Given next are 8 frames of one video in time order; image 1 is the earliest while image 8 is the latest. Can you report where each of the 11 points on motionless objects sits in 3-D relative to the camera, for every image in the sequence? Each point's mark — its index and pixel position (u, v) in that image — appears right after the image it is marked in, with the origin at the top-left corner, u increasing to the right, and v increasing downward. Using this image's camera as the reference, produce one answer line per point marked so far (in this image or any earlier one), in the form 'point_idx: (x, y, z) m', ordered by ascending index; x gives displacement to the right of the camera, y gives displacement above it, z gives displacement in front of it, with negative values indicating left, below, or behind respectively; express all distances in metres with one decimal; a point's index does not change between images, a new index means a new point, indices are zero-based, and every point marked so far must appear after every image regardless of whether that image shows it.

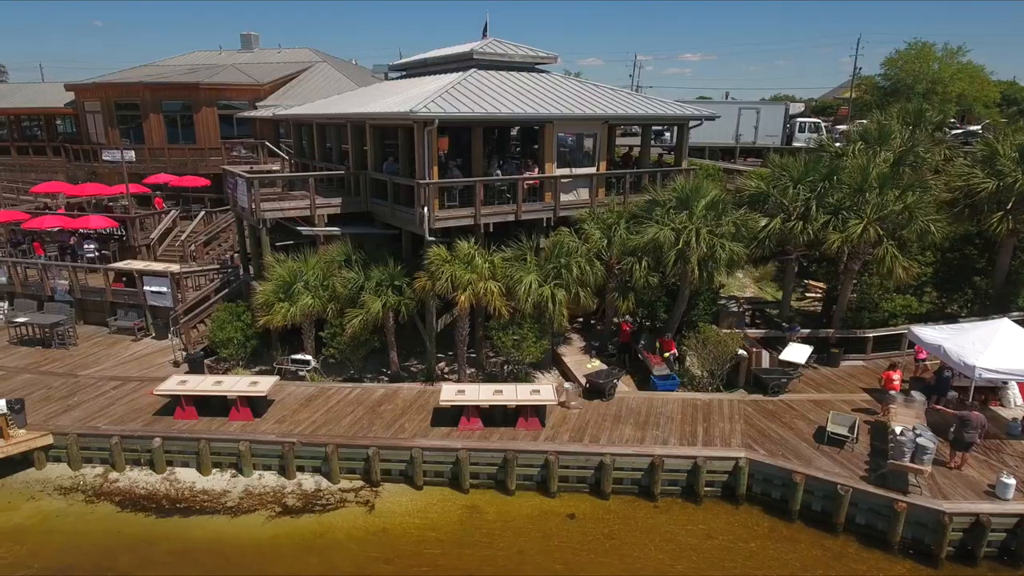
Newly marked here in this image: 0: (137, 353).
0: (-10.1, -1.7, +17.1) m
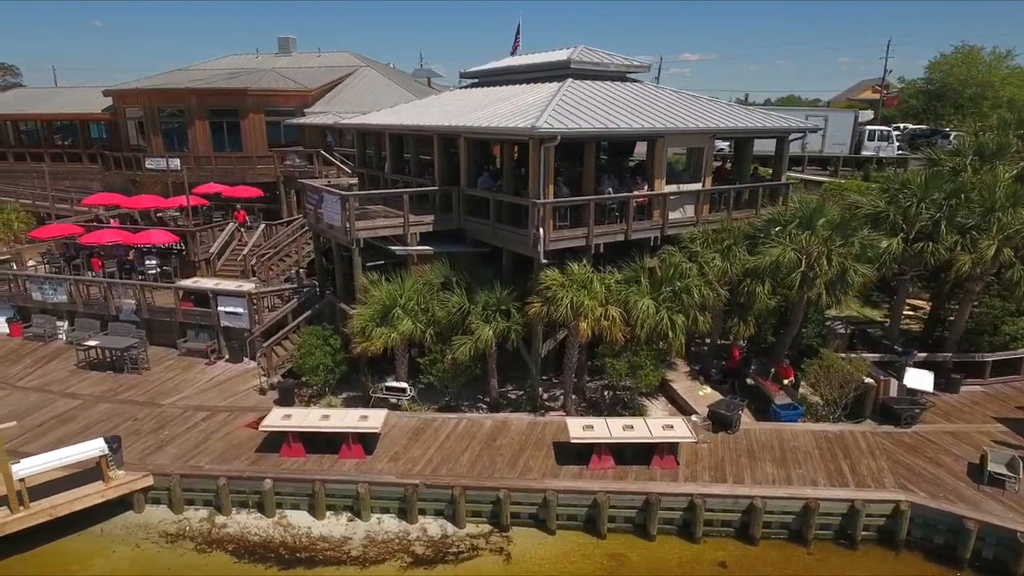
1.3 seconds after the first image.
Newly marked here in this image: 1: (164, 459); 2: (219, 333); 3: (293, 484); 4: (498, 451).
0: (-7.6, -2.3, +16.1) m
1: (-6.8, -3.4, +12.4) m
2: (-8.0, -1.2, +17.2) m
3: (-4.1, -3.6, +11.7) m
4: (-0.3, -3.3, +12.7) m
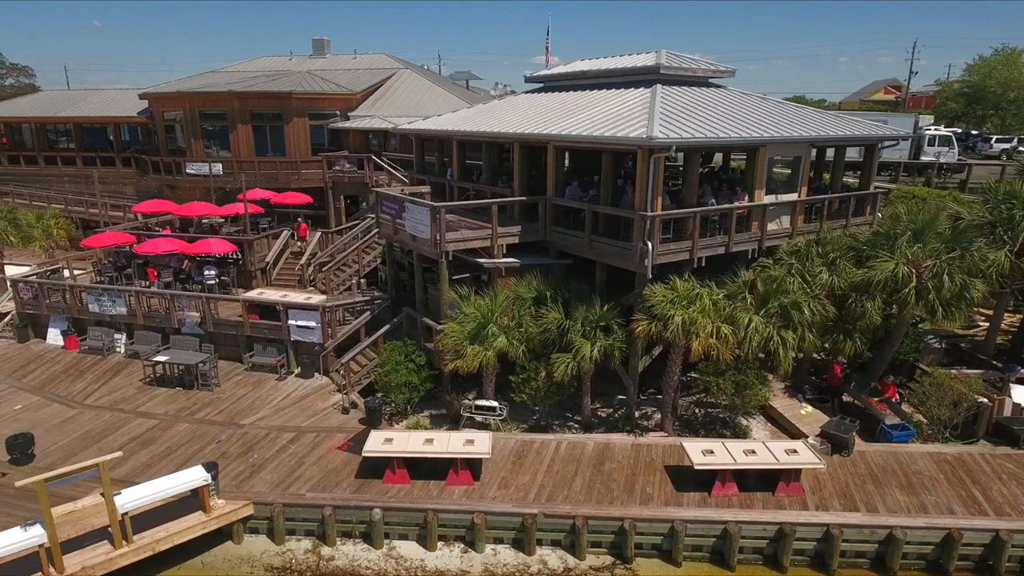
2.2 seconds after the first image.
0: (-5.5, -2.6, +15.5) m
1: (-4.7, -3.7, +11.8) m
2: (-5.9, -1.6, +16.6) m
3: (-1.9, -4.0, +11.1) m
4: (+1.9, -3.6, +12.1) m
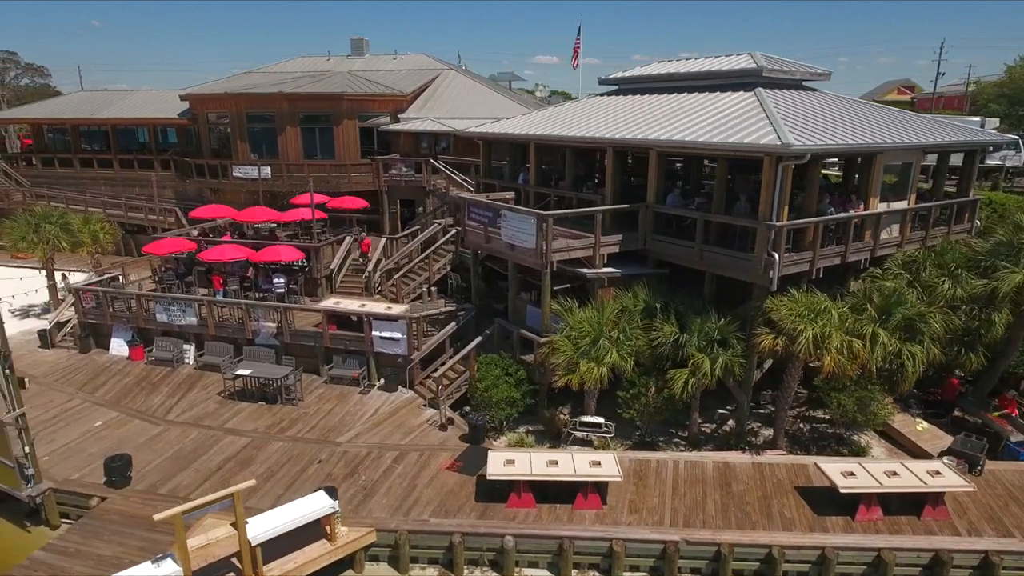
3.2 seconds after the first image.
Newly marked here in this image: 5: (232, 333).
0: (-3.2, -2.9, +14.9) m
1: (-2.4, -4.0, +11.2) m
2: (-3.6, -1.8, +16.0) m
3: (+0.4, -4.2, +10.6) m
4: (+4.2, -3.9, +11.5) m
5: (-7.5, -1.2, +16.9) m
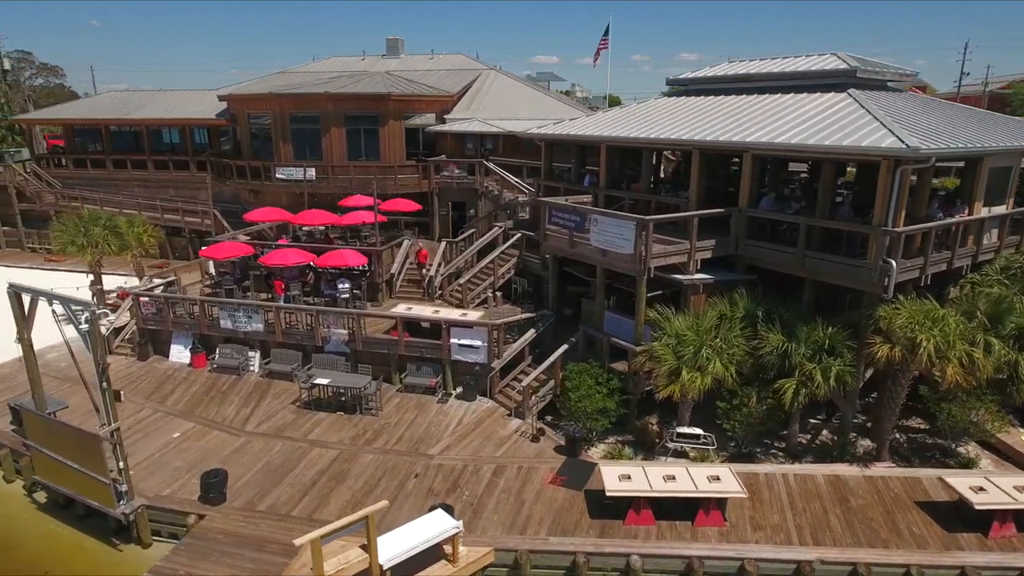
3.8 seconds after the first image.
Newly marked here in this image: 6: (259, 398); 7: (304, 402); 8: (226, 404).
0: (-1.2, -3.0, +14.5) m
1: (-0.3, -4.1, +10.8) m
2: (-1.6, -2.0, +15.6) m
3: (+2.4, -4.4, +10.1) m
4: (+6.2, -4.0, +11.1) m
5: (-5.5, -1.4, +16.5) m
6: (-6.2, -2.7, +15.5) m
7: (-5.0, -2.7, +15.1) m
8: (-6.9, -2.8, +15.2) m
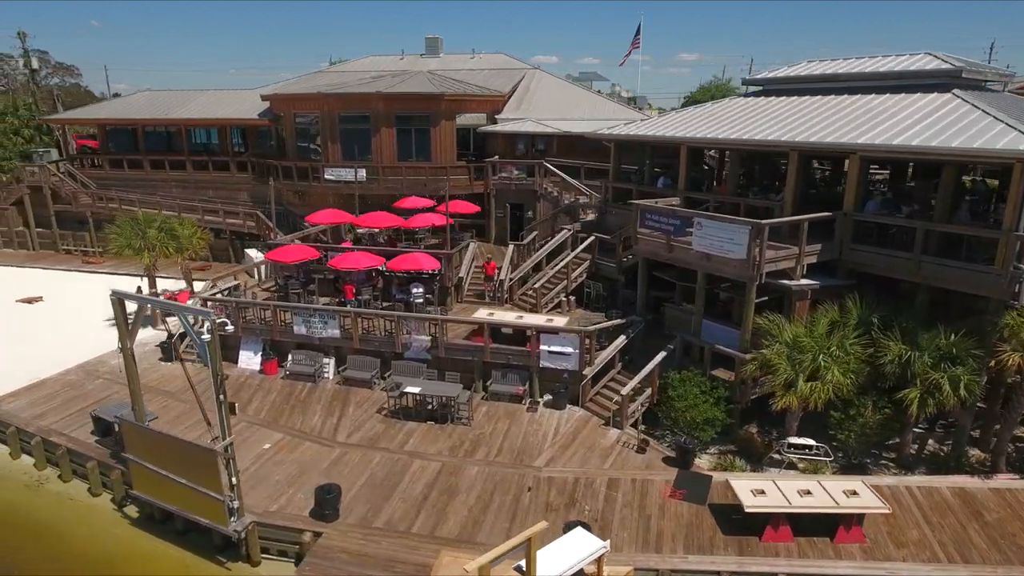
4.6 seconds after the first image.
0: (+1.0, -3.1, +14.1) m
1: (+1.8, -4.2, +10.3) m
2: (+0.5, -2.1, +15.2) m
3: (+4.6, -4.5, +9.7) m
4: (+8.4, -4.1, +10.8) m
5: (-3.4, -1.5, +16.0) m
6: (-4.0, -2.8, +15.0) m
7: (-2.8, -2.9, +14.7) m
8: (-4.7, -2.9, +14.7) m
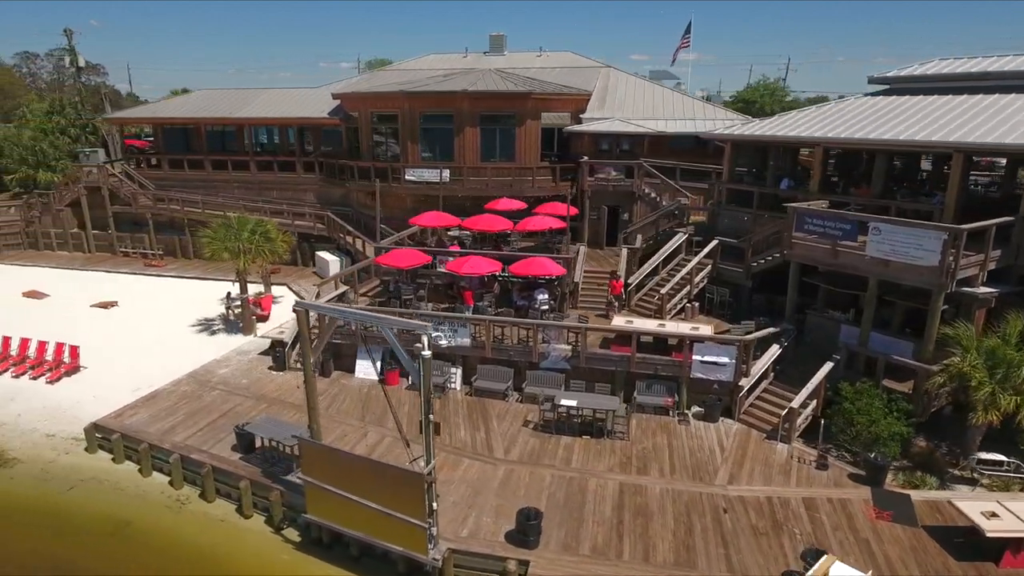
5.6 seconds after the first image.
0: (+4.4, -3.3, +13.4) m
1: (+5.3, -4.4, +9.7) m
2: (+4.0, -2.2, +14.5) m
3: (+8.1, -4.7, +9.1) m
4: (+11.9, -4.3, +10.2) m
5: (0.0, -1.7, +15.3) m
6: (-0.6, -3.0, +14.3) m
7: (+0.6, -3.0, +14.0) m
8: (-1.3, -3.1, +14.0) m
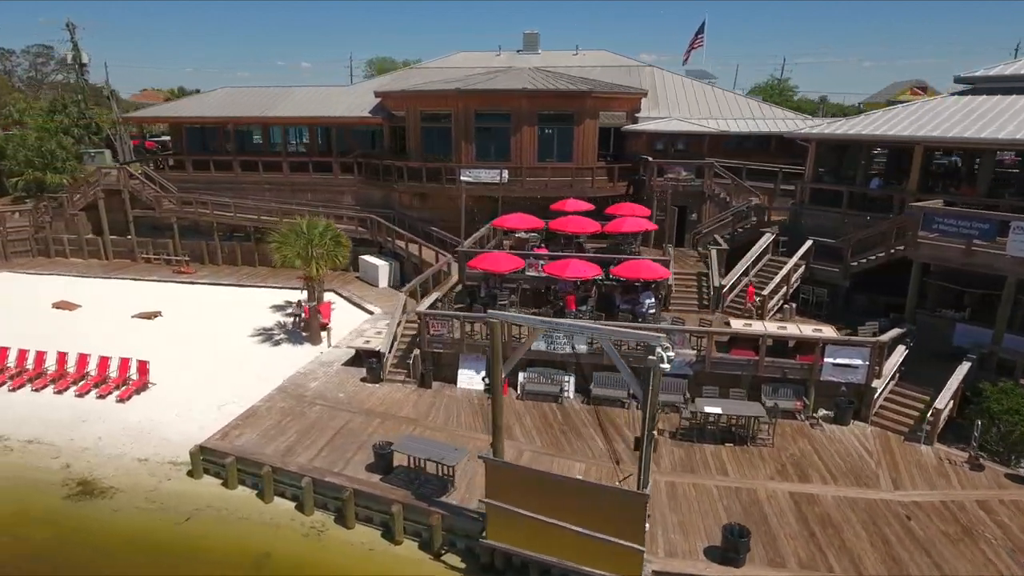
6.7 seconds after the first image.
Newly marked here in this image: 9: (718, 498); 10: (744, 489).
0: (+7.4, -3.3, +13.2) m
1: (+8.5, -4.4, +9.6) m
2: (+6.8, -2.3, +14.3) m
3: (+11.3, -4.6, +9.2) m
4: (+15.0, -4.2, +10.5) m
5: (+2.9, -1.7, +14.9) m
6: (+2.3, -3.1, +13.8) m
7: (+3.5, -3.1, +13.6) m
8: (+1.6, -3.2, +13.5) m
9: (+3.7, -3.8, +11.4) m
10: (+4.3, -3.7, +11.7) m
